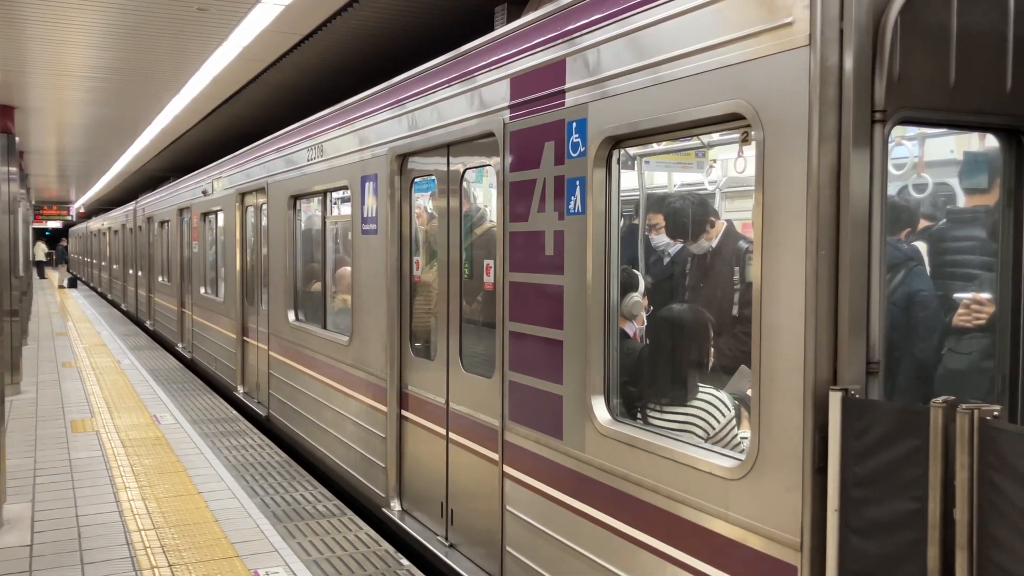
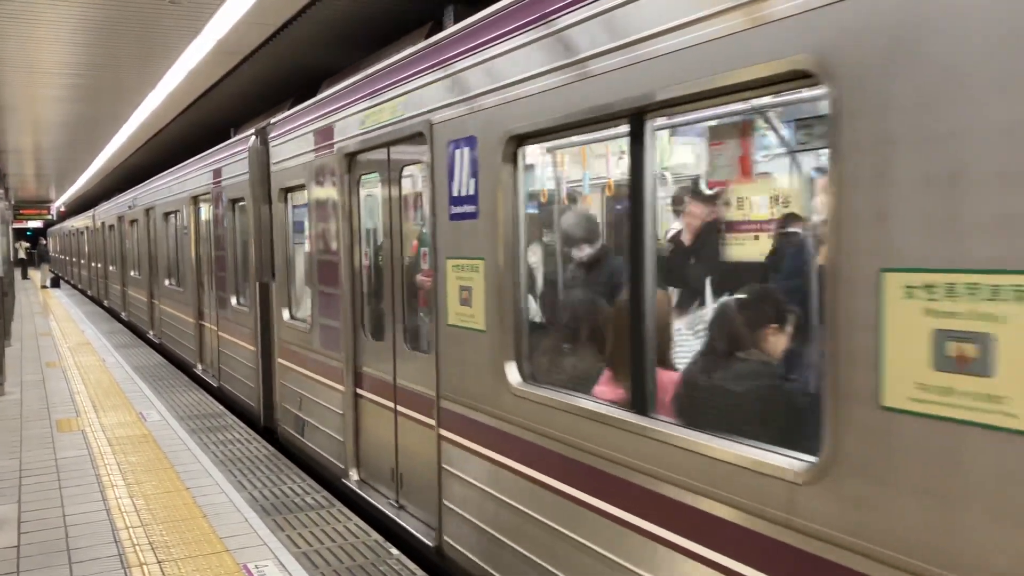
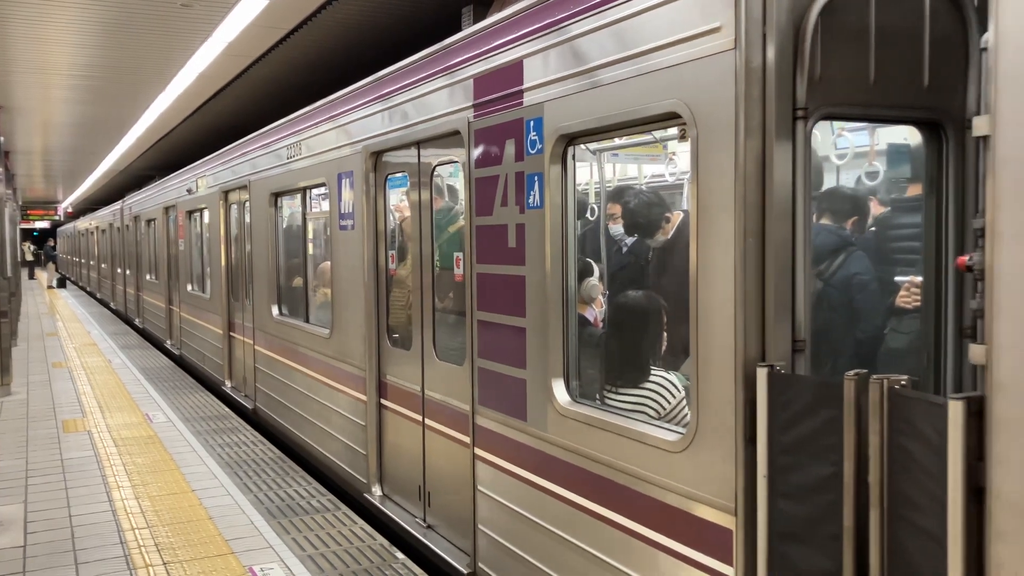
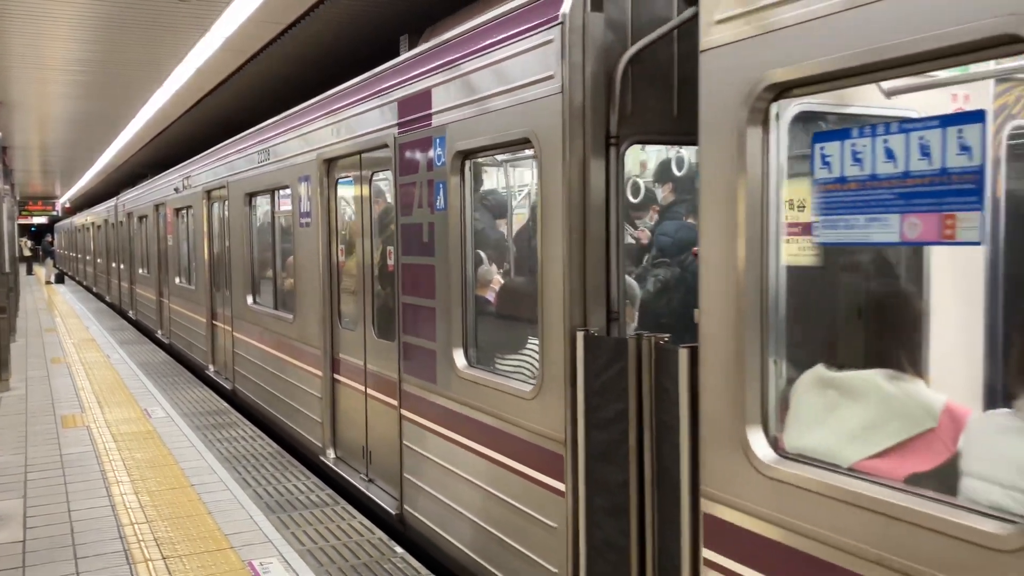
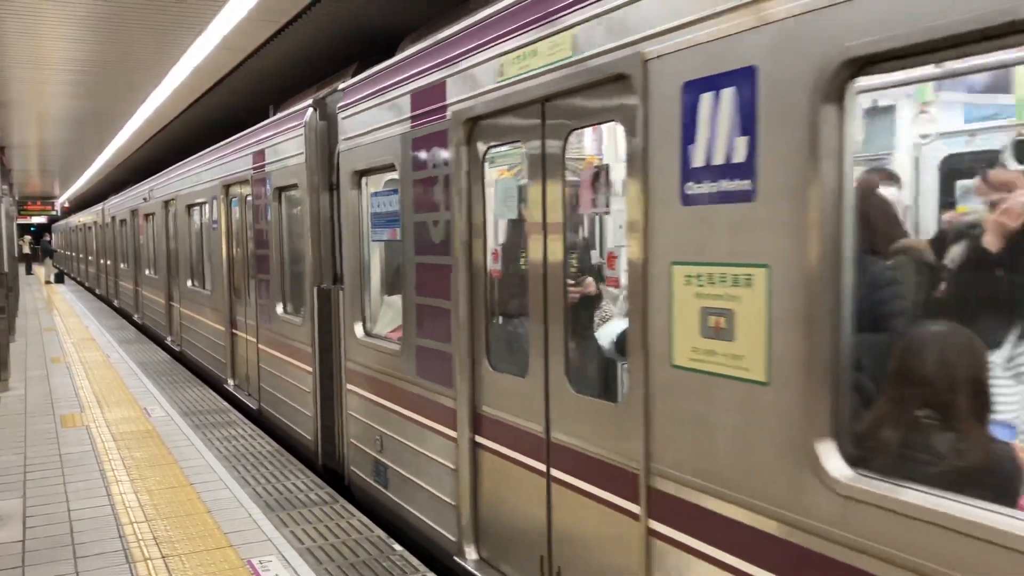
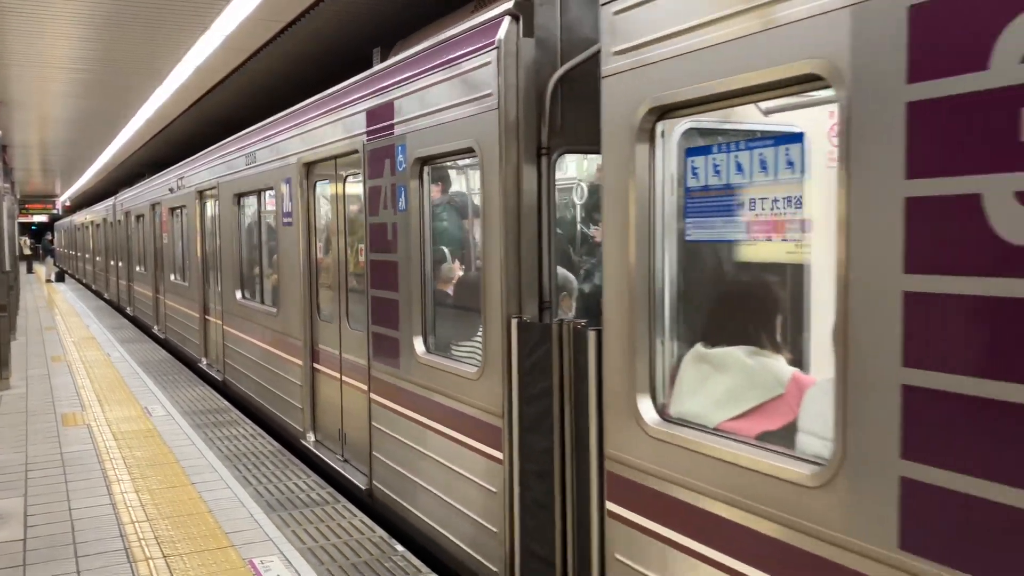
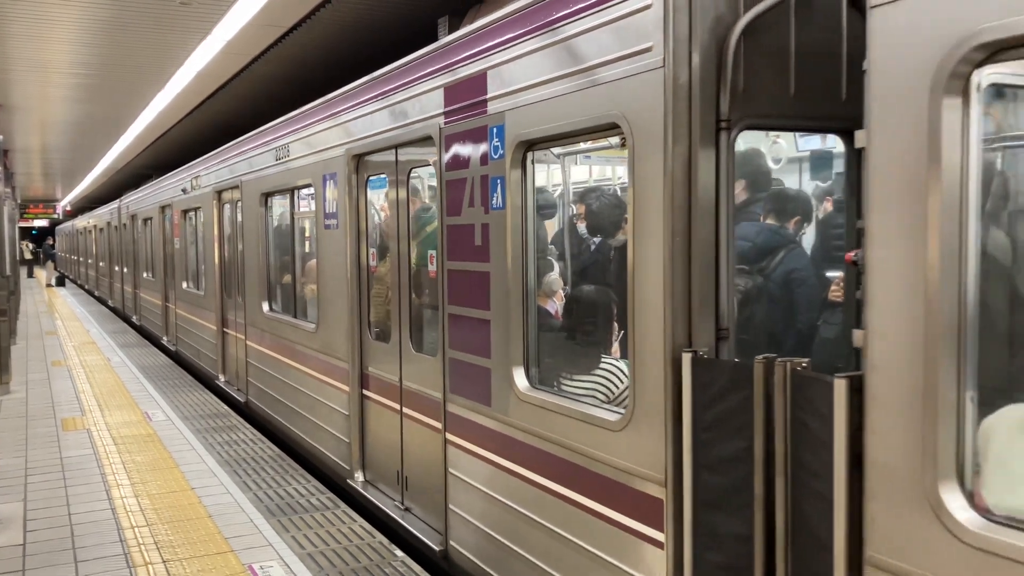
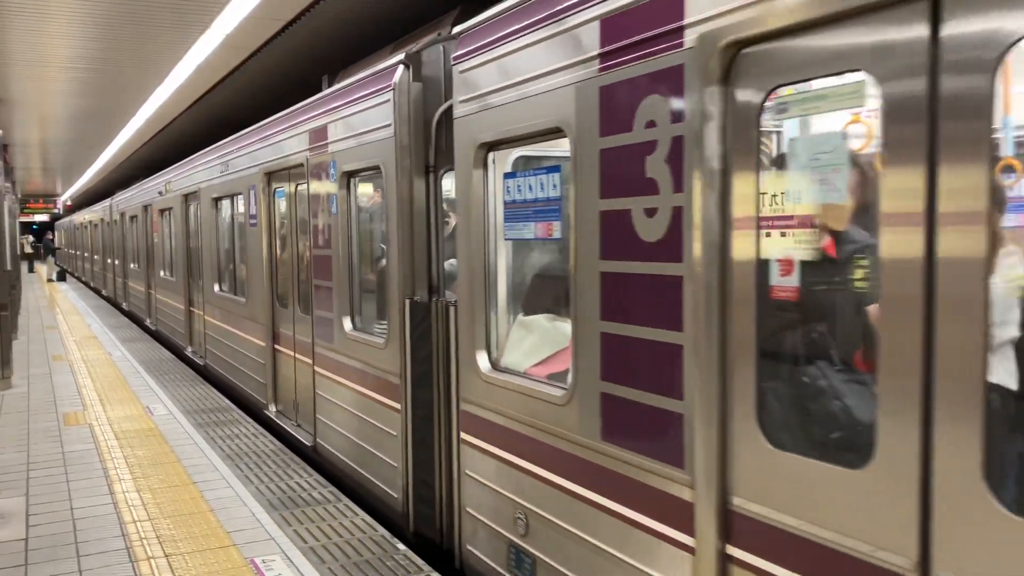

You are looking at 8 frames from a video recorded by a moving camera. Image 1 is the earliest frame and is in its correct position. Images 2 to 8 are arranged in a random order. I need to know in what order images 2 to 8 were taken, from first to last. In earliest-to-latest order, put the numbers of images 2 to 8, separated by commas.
3, 7, 4, 6, 8, 5, 2
